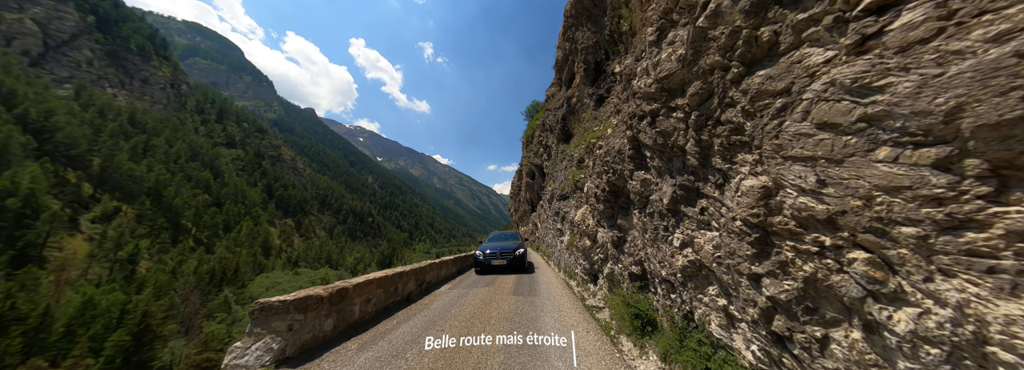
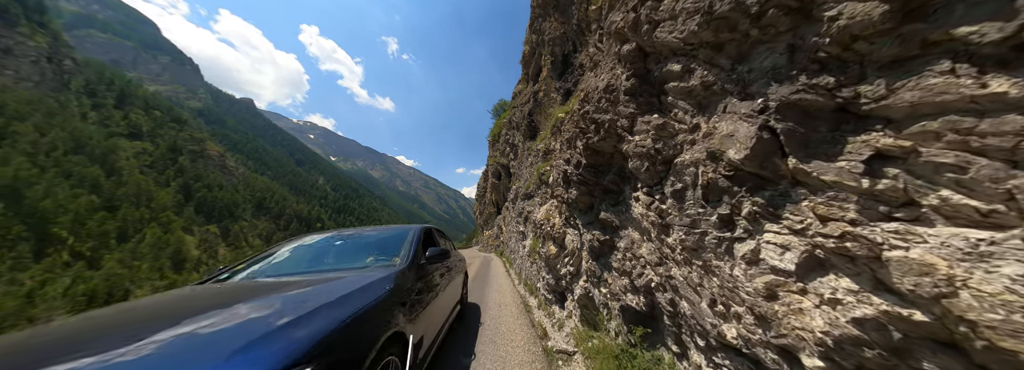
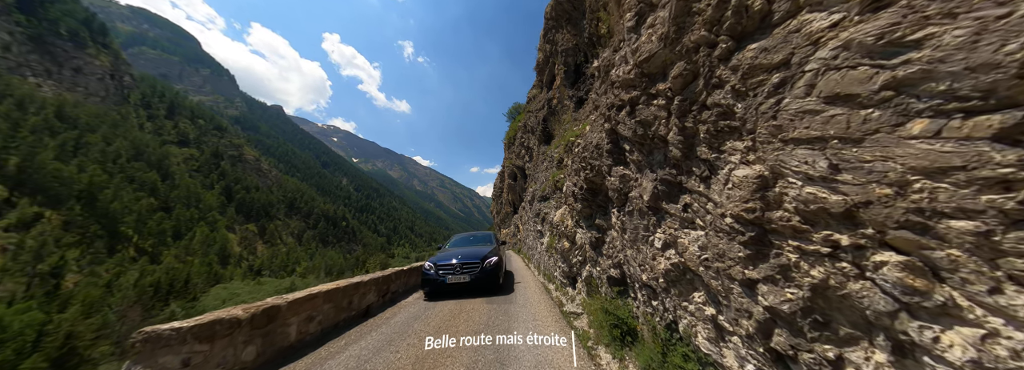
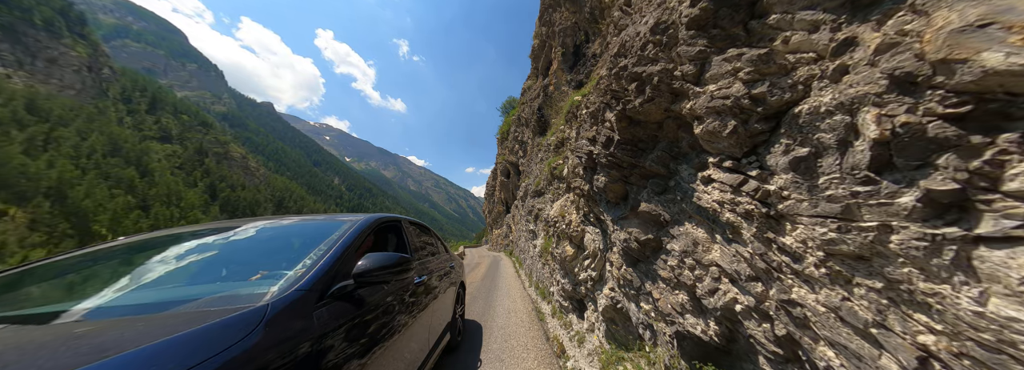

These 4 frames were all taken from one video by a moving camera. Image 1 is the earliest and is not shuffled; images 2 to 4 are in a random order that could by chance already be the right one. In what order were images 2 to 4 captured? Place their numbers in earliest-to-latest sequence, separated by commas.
3, 2, 4
